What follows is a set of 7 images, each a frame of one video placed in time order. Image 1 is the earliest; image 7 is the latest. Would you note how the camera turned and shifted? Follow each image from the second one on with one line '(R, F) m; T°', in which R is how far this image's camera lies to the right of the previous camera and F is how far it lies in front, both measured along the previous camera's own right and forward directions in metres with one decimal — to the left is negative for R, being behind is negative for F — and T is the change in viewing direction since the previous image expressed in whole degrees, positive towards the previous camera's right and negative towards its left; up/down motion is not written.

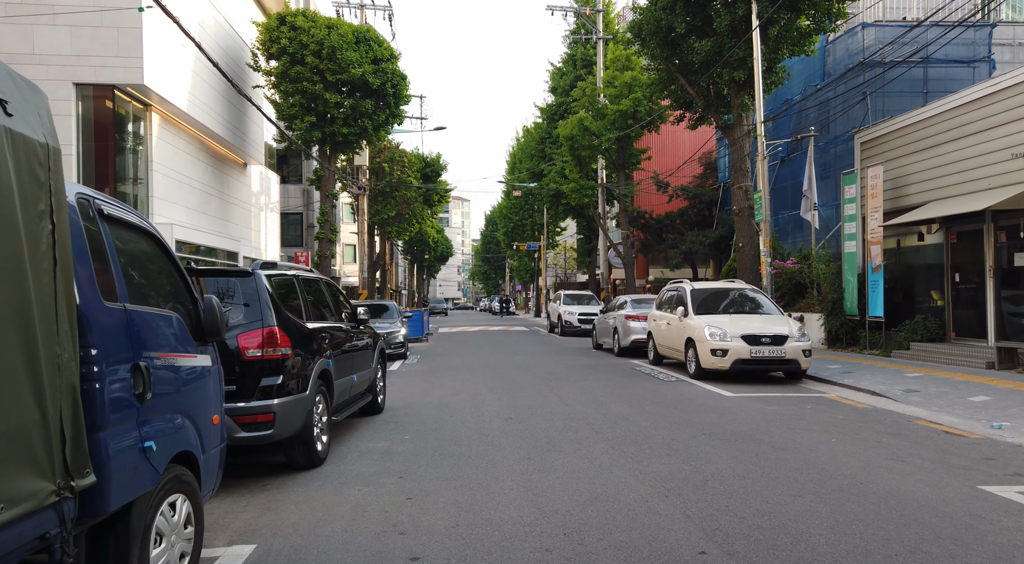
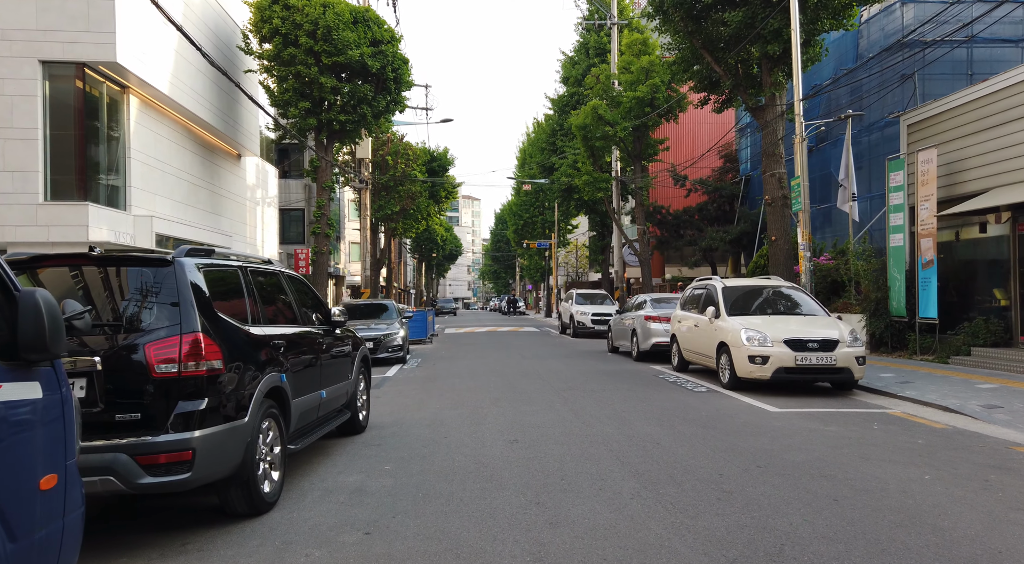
(0.0, +1.5) m; -1°
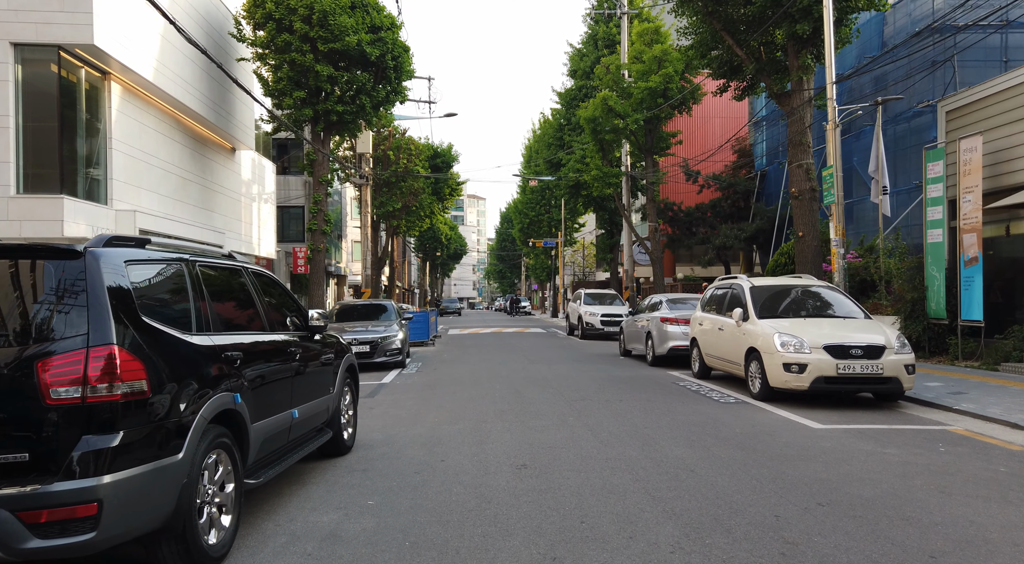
(0.0, +1.1) m; 0°
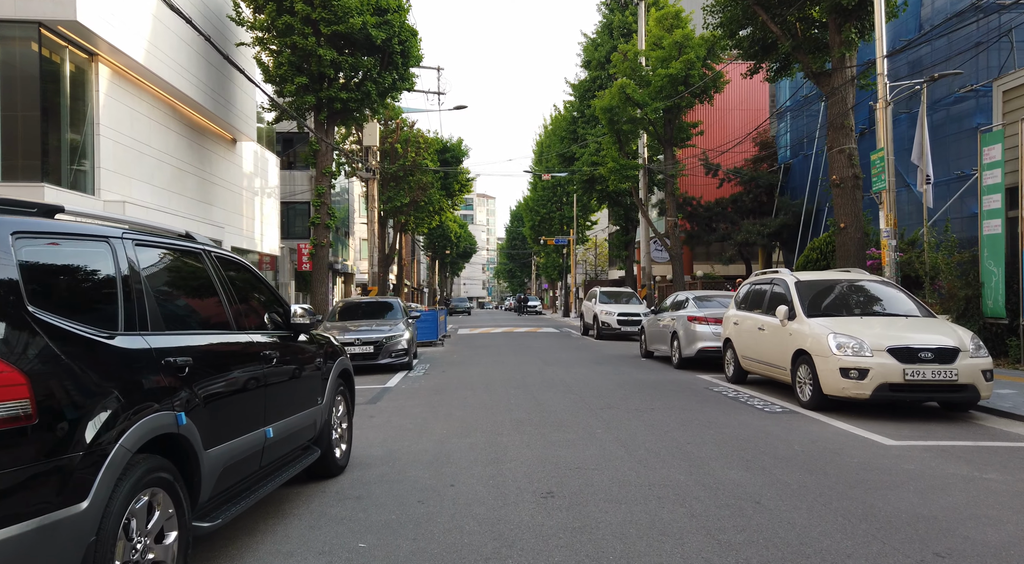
(-0.1, +1.1) m; -1°
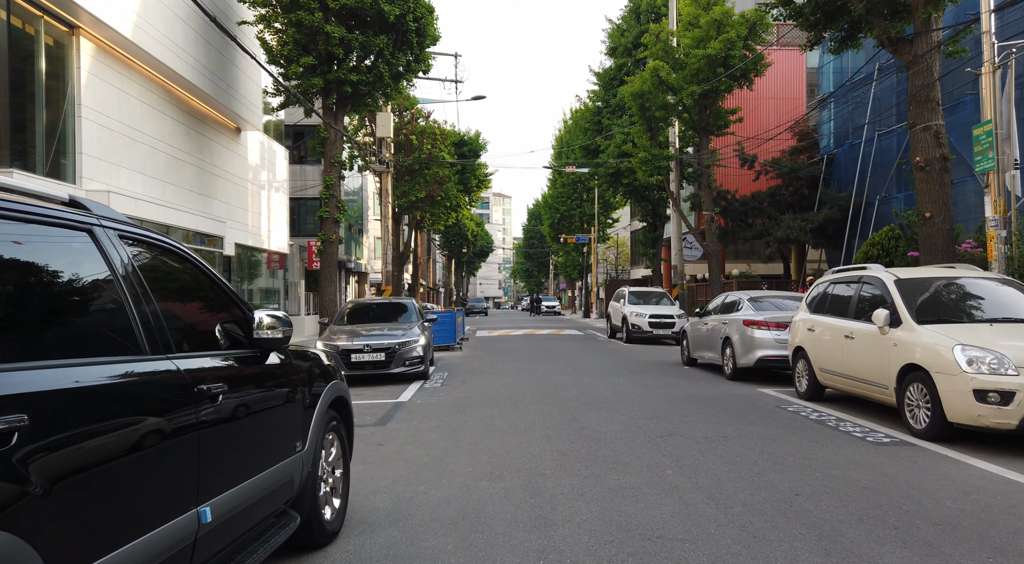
(-0.2, +1.7) m; -1°
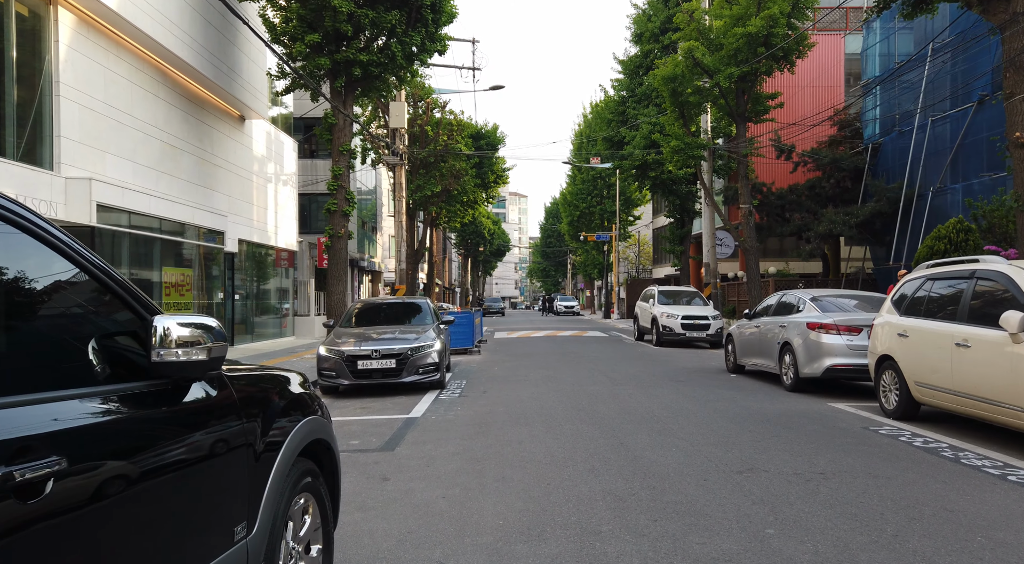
(-0.2, +1.5) m; -1°
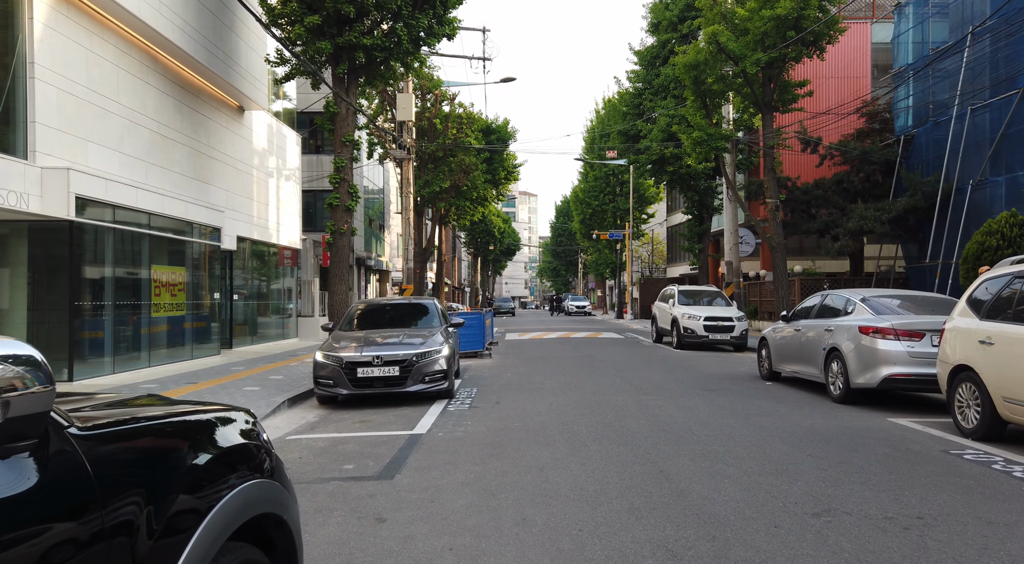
(-0.1, +1.1) m; -1°
